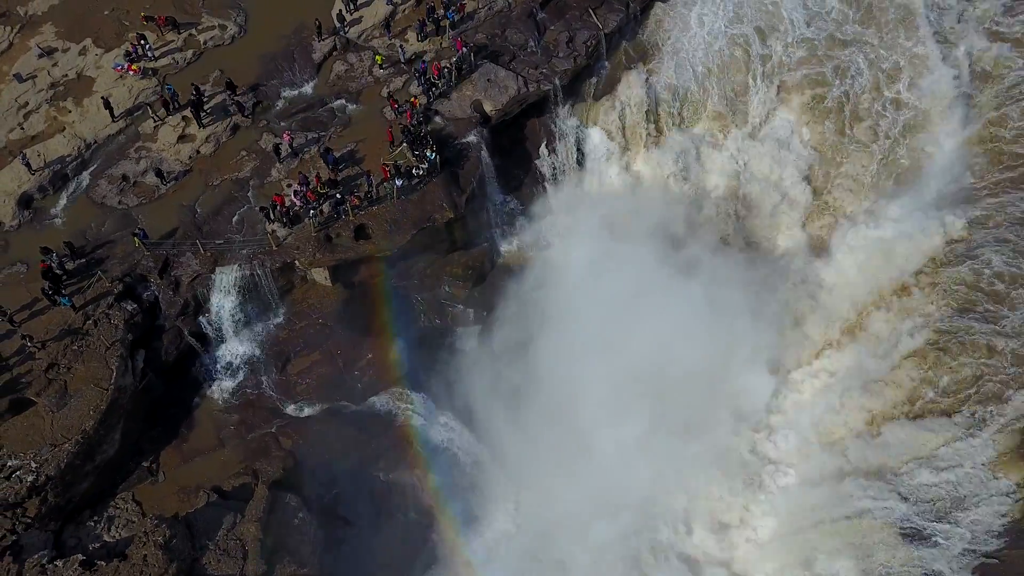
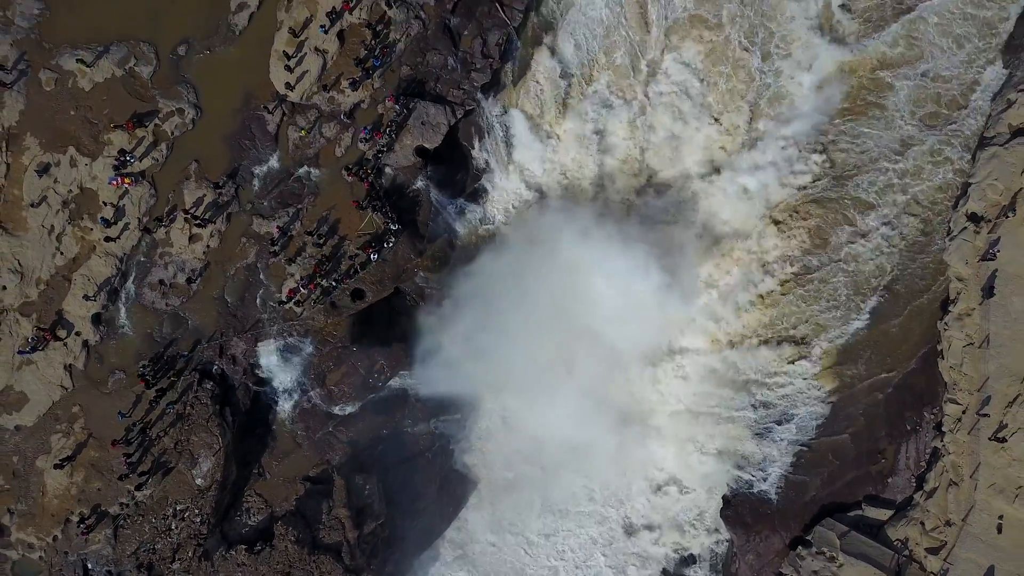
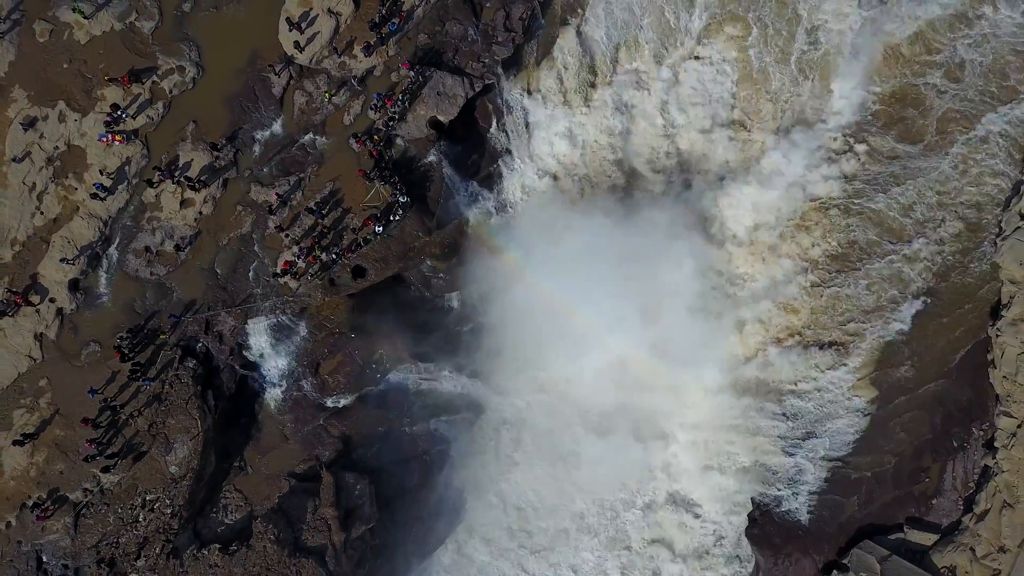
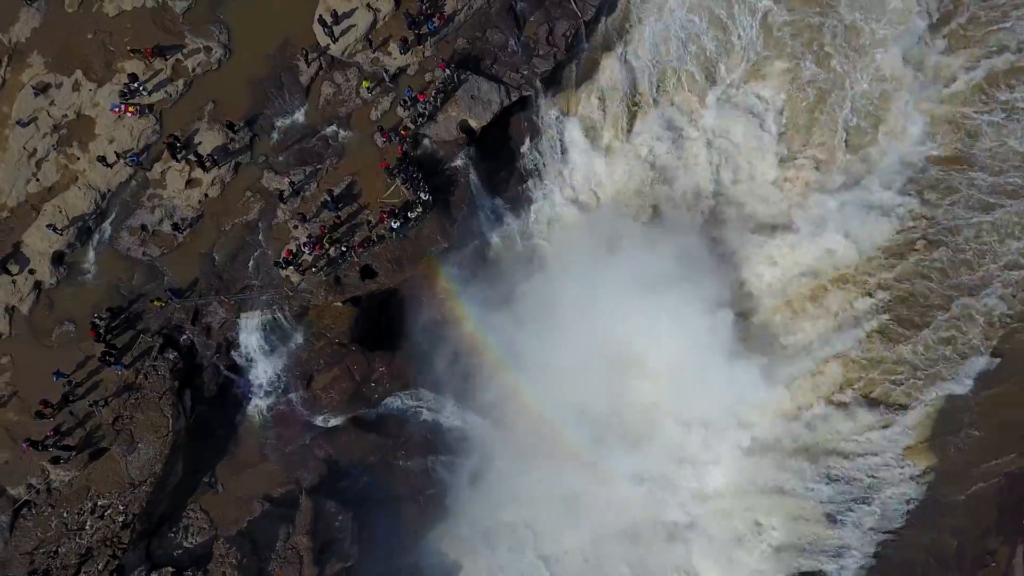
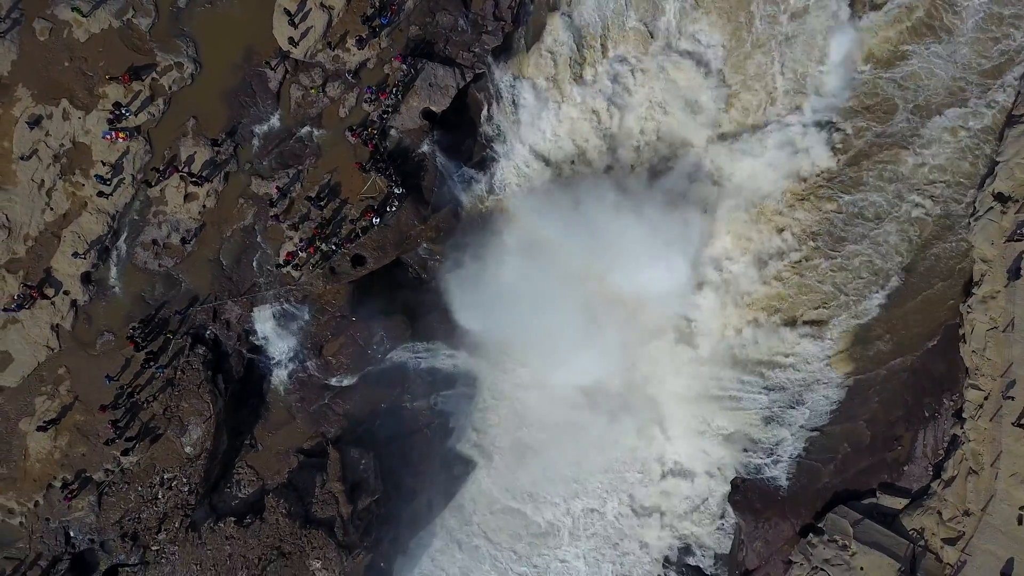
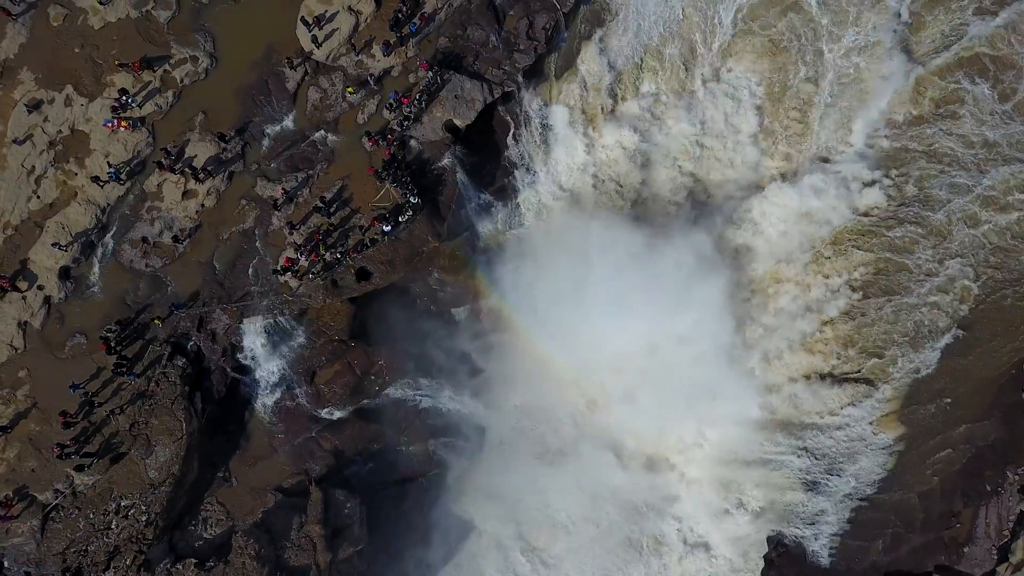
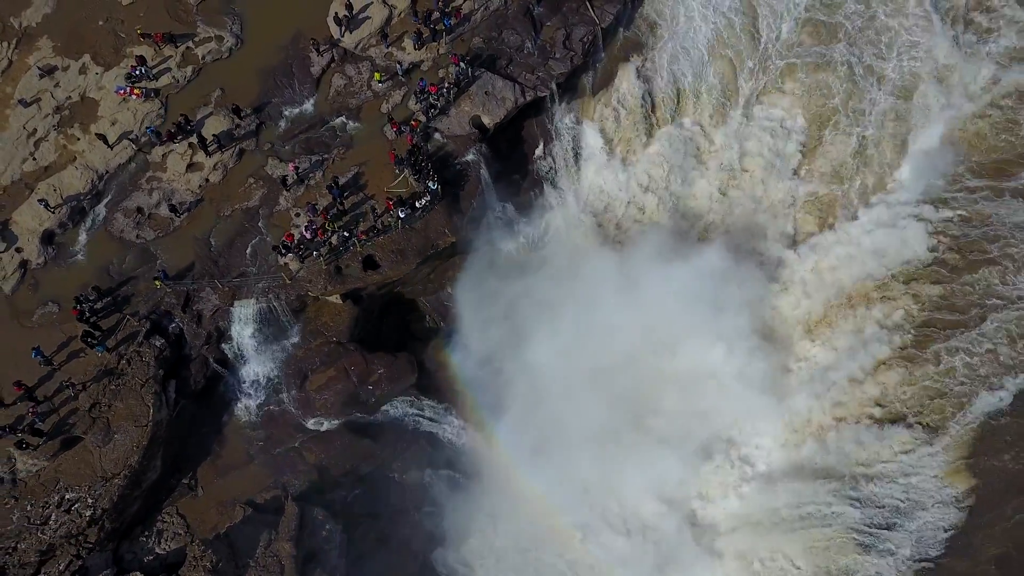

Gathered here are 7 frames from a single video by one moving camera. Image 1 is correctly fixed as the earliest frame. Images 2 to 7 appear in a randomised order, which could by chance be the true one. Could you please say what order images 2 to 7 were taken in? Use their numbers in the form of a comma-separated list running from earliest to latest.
7, 4, 6, 3, 5, 2
